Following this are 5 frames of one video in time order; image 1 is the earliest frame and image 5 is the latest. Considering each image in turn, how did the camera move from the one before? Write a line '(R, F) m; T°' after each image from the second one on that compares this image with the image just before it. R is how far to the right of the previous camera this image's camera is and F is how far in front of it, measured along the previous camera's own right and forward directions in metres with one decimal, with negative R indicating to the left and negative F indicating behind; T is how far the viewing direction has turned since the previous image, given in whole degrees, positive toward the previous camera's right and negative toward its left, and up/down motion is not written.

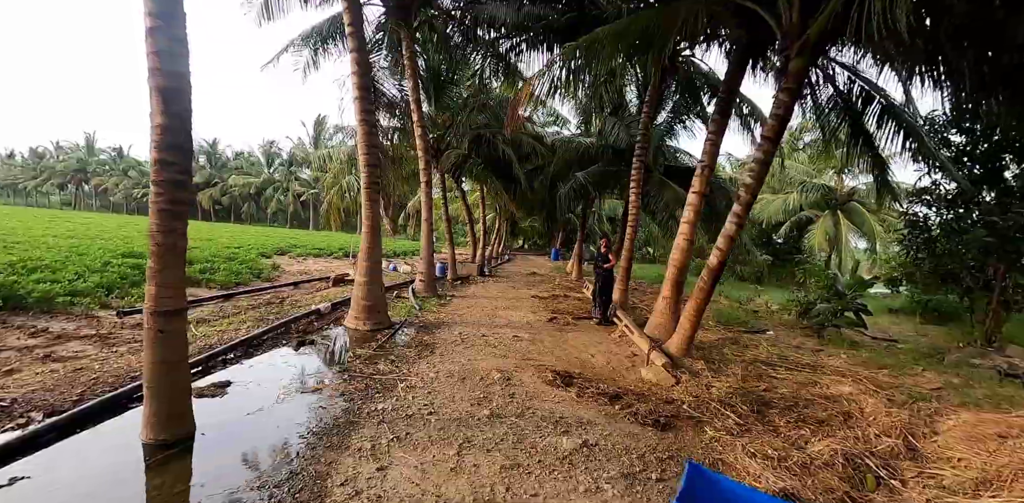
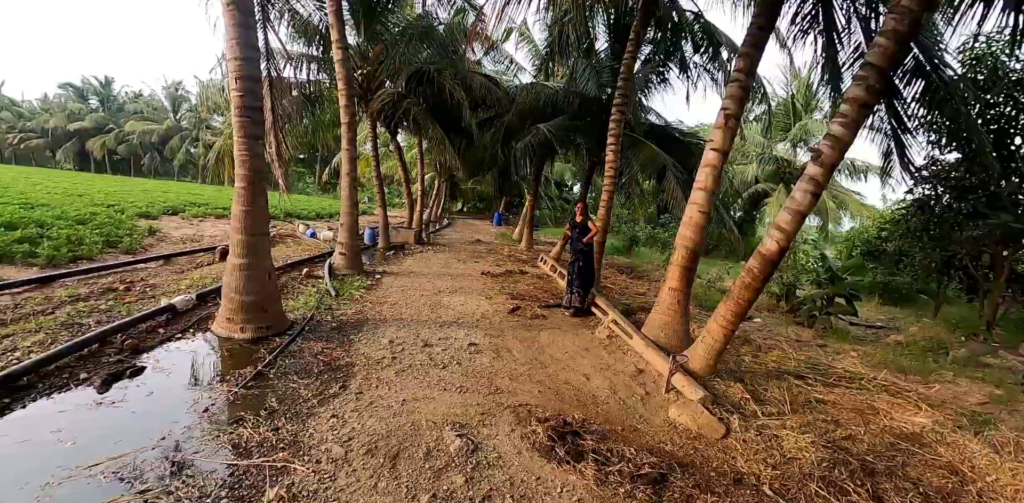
(-0.2, +1.7) m; +9°
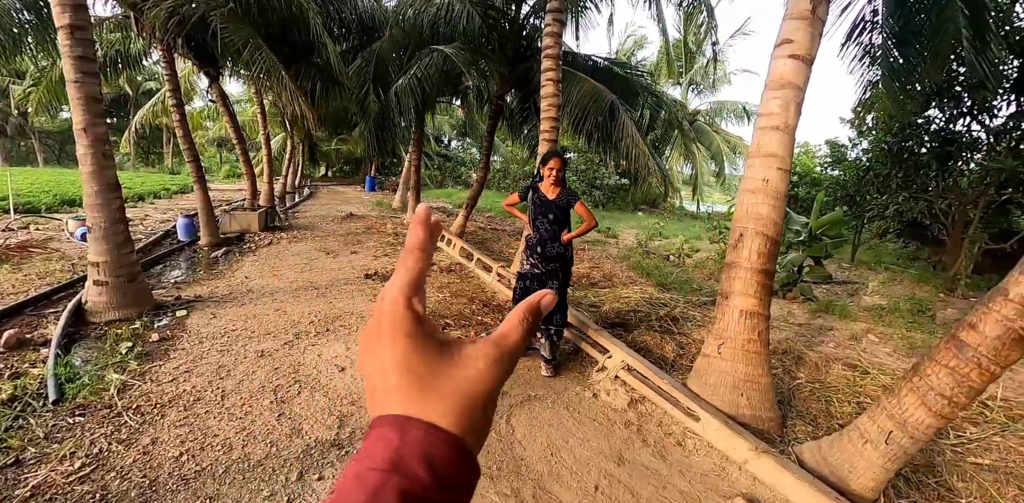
(-0.2, +2.3) m; +16°
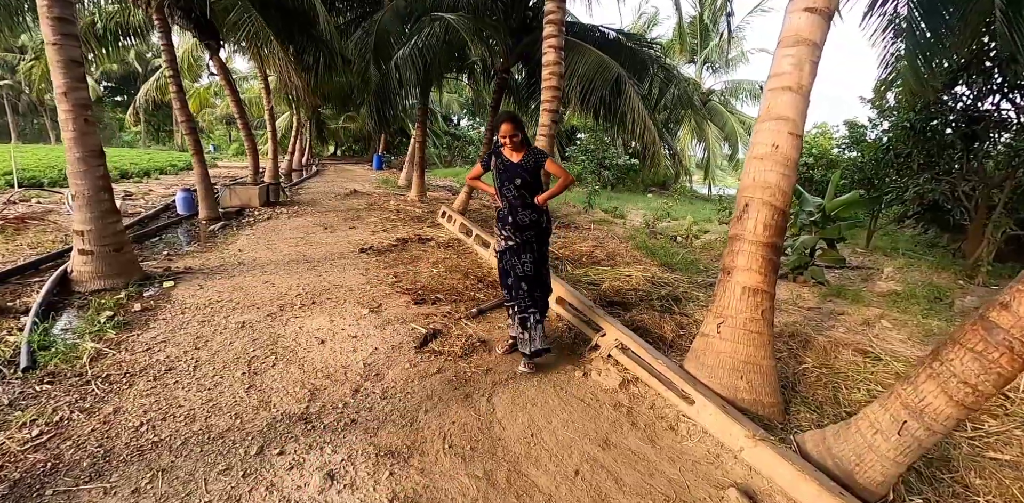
(+0.1, +0.2) m; -1°
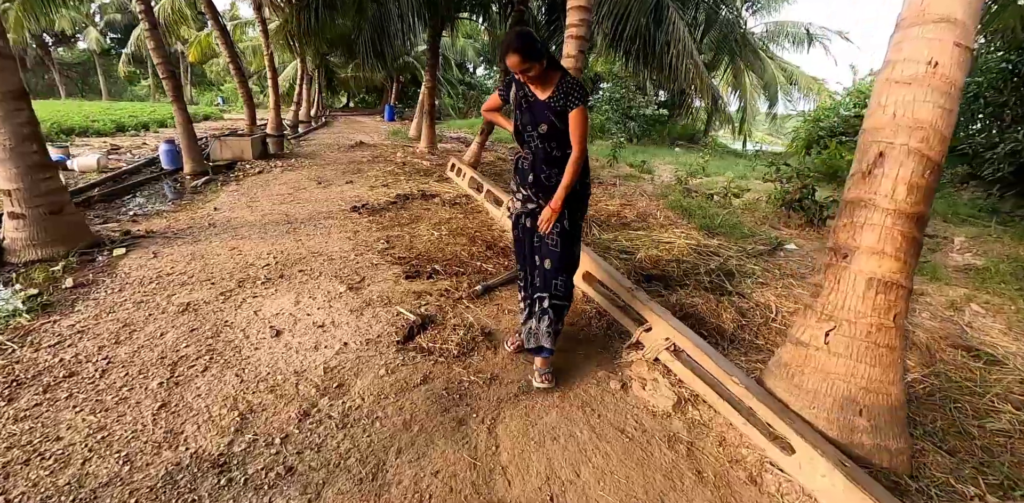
(0.0, +0.7) m; -2°
